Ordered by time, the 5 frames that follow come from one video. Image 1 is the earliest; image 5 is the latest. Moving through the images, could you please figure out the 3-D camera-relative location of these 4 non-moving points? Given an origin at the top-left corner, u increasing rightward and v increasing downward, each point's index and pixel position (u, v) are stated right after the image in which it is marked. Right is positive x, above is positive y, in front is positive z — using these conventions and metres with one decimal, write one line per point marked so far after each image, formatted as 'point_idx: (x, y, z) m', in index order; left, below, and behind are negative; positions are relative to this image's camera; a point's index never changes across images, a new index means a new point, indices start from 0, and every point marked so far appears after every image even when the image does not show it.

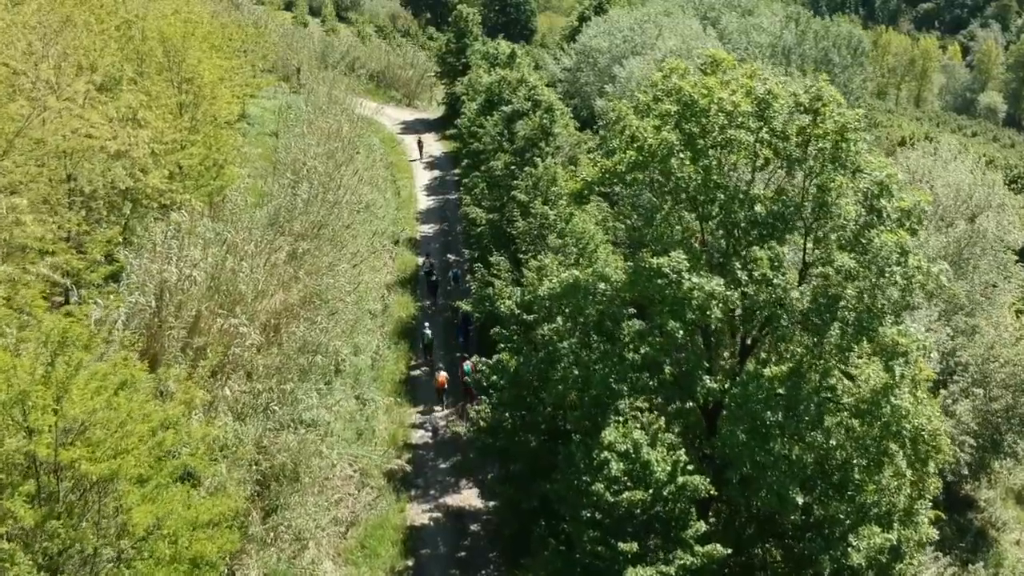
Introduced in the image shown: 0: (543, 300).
0: (+0.5, -0.2, +14.4) m
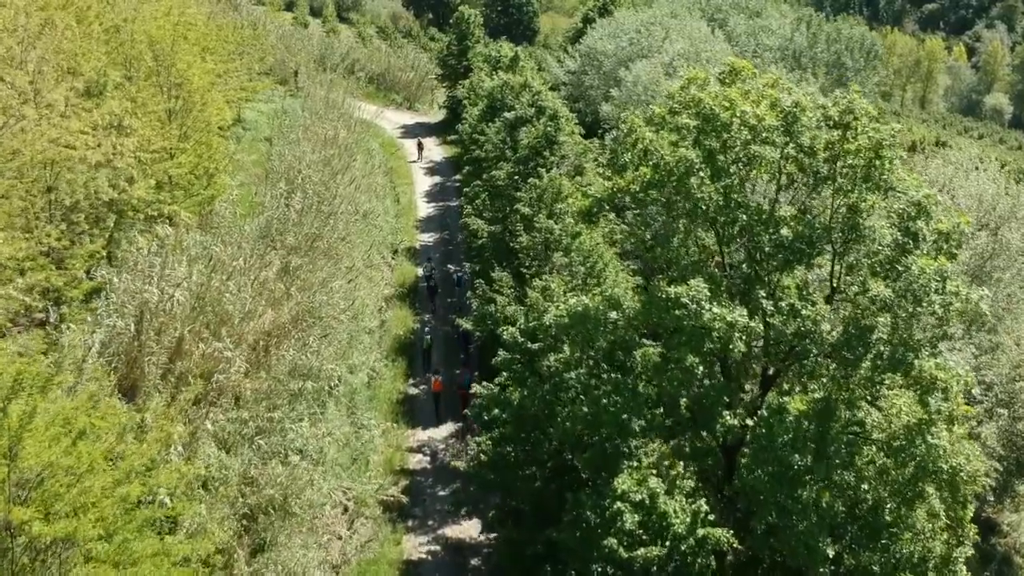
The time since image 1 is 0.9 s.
0: (+0.5, -0.5, +13.4) m
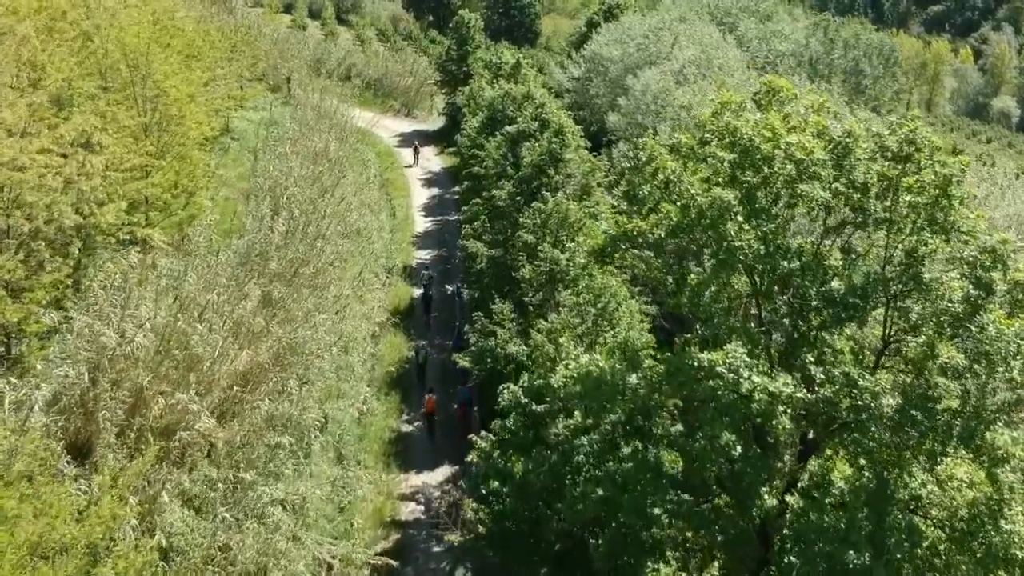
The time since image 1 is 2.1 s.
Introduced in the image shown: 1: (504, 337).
0: (+0.5, -1.2, +11.6) m
1: (-0.1, -0.9, +18.2) m
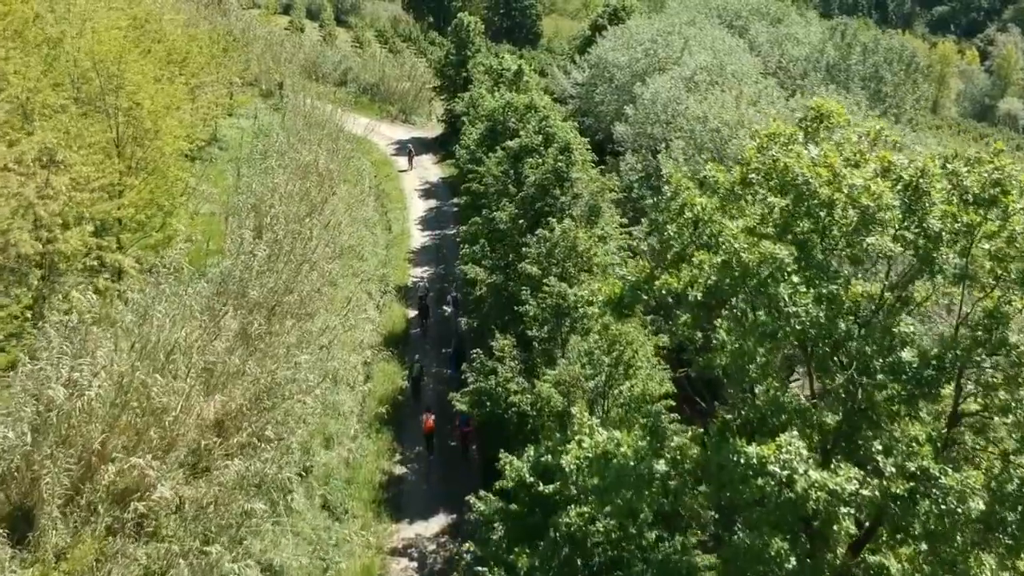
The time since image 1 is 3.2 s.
0: (+0.6, -1.8, +9.9) m
1: (-0.1, -1.5, +16.5) m
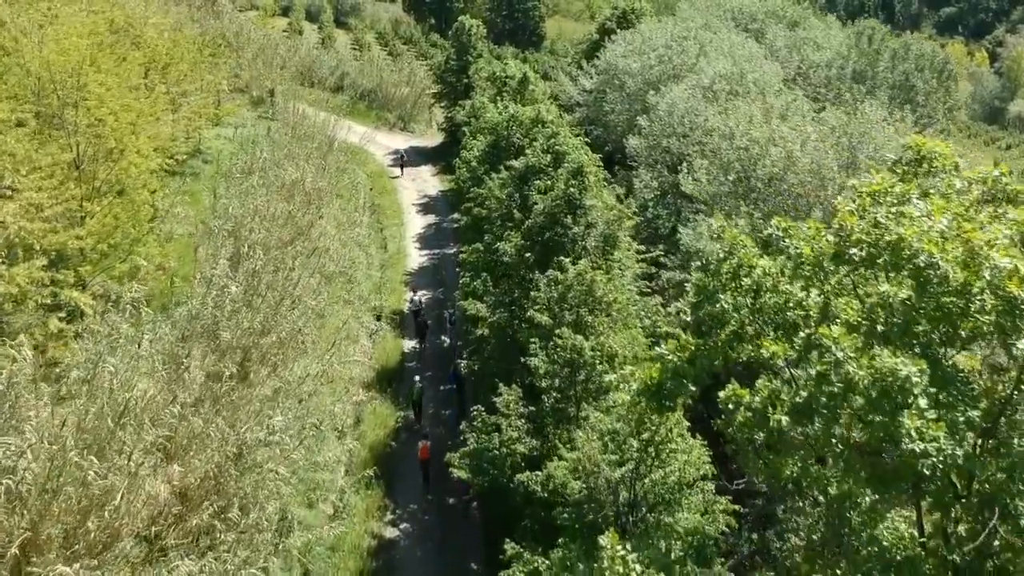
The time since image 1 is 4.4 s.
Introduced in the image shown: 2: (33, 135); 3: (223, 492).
0: (+0.6, -2.5, +7.7) m
1: (0.0, -2.2, +14.3) m
2: (-9.1, +2.9, +18.7) m
3: (-4.0, -2.8, +13.6) m
